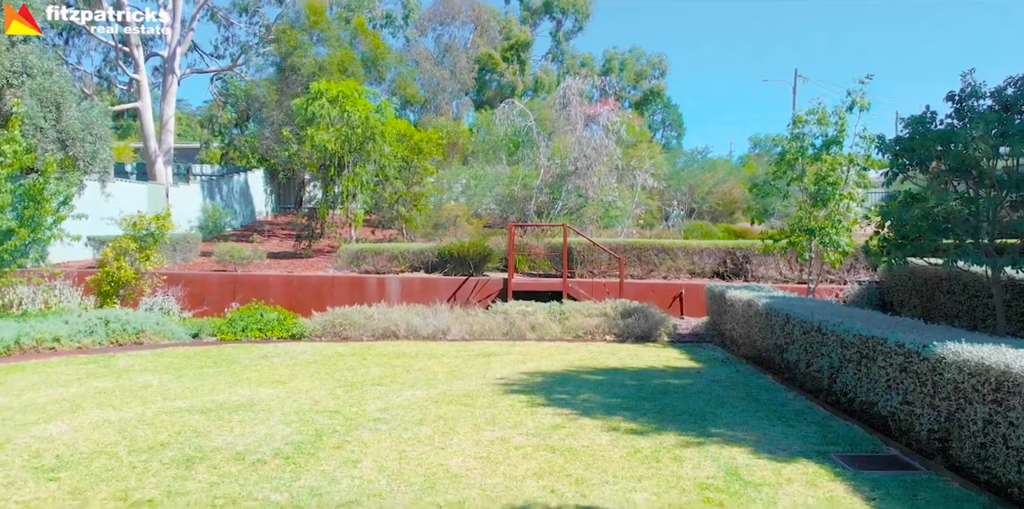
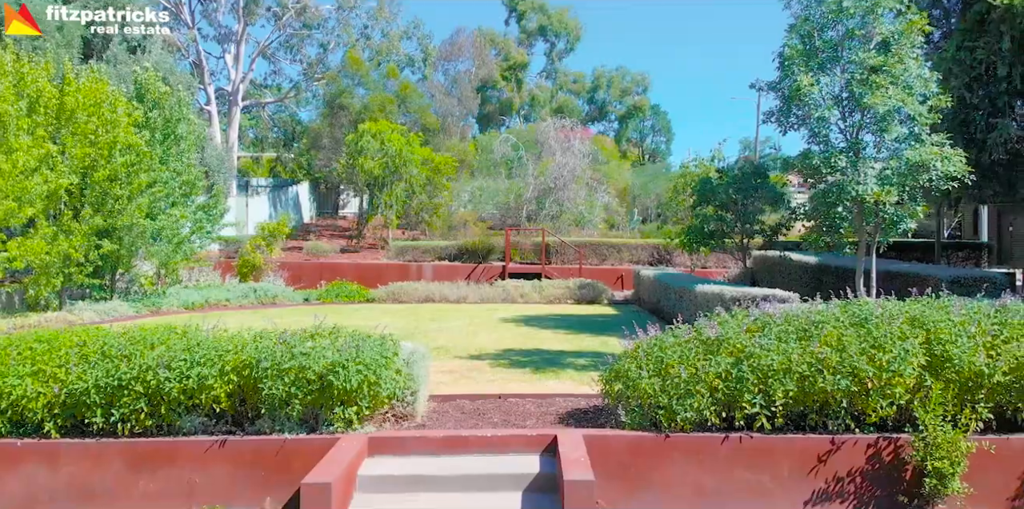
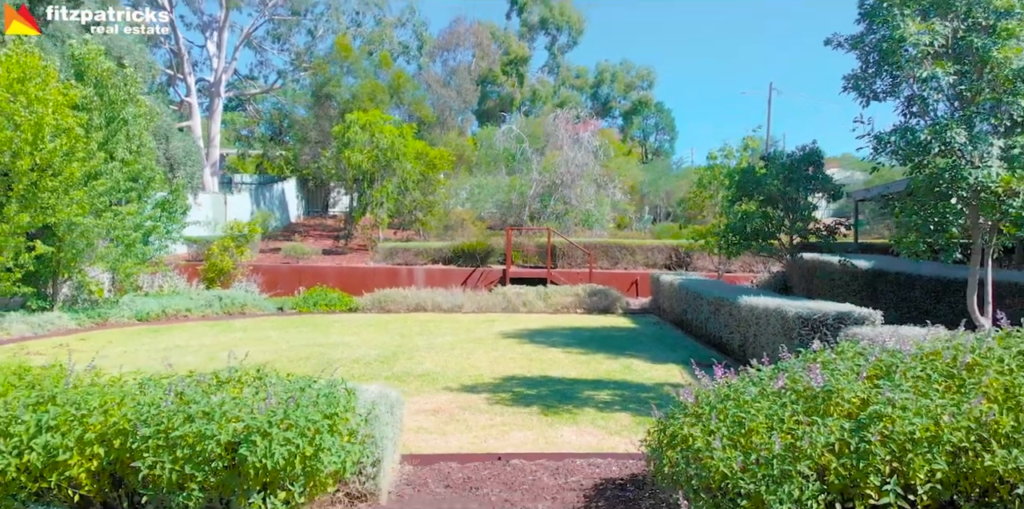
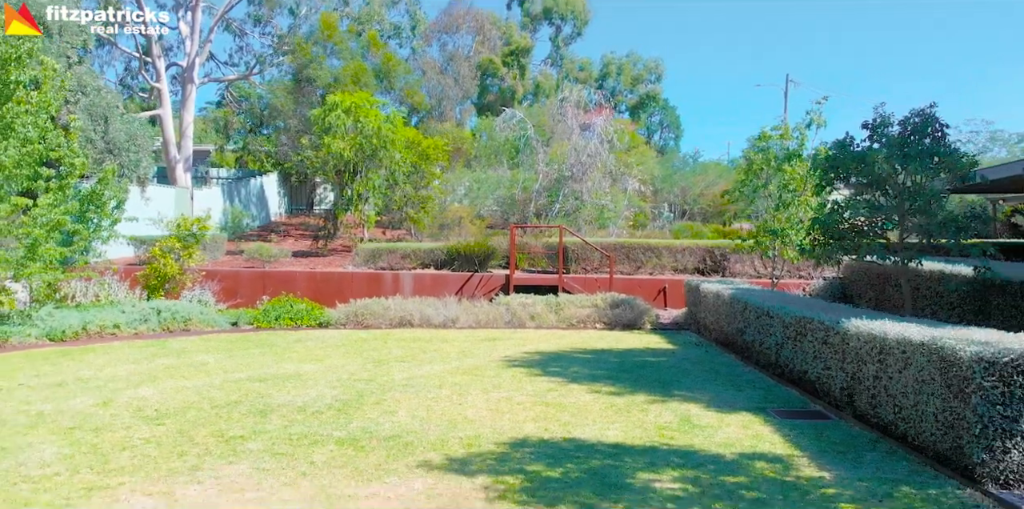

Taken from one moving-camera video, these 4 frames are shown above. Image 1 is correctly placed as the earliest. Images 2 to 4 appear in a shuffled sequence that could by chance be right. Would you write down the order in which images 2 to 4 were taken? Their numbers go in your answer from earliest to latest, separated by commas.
4, 3, 2
